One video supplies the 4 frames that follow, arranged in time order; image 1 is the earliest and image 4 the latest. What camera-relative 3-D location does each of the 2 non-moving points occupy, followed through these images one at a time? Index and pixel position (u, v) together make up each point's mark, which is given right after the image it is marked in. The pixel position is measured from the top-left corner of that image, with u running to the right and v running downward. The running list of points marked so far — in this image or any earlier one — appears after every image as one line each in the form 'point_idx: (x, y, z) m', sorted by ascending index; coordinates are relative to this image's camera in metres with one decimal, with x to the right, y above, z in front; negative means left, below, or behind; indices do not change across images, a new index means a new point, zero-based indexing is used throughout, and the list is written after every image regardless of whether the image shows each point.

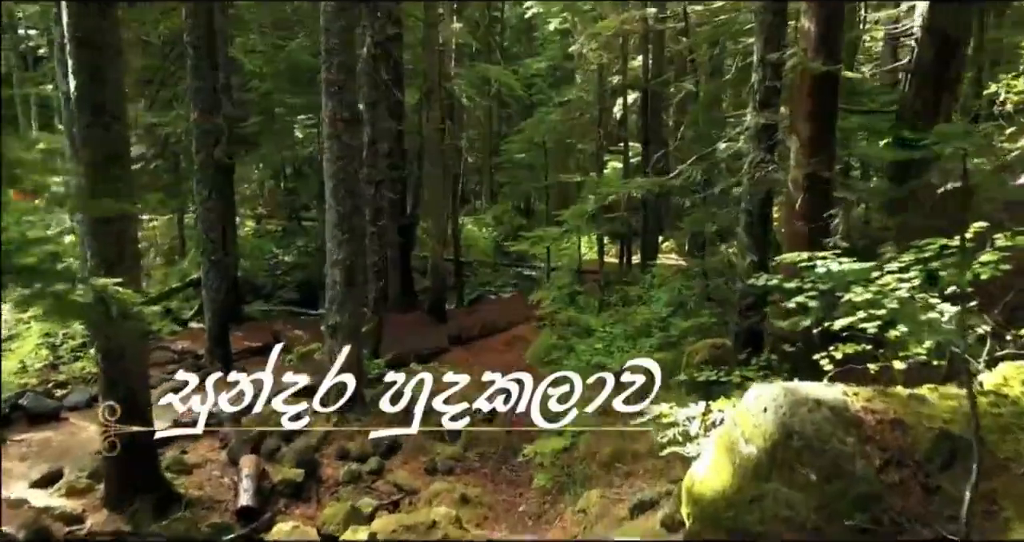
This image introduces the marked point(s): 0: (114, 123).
0: (-3.3, +1.2, +6.4) m
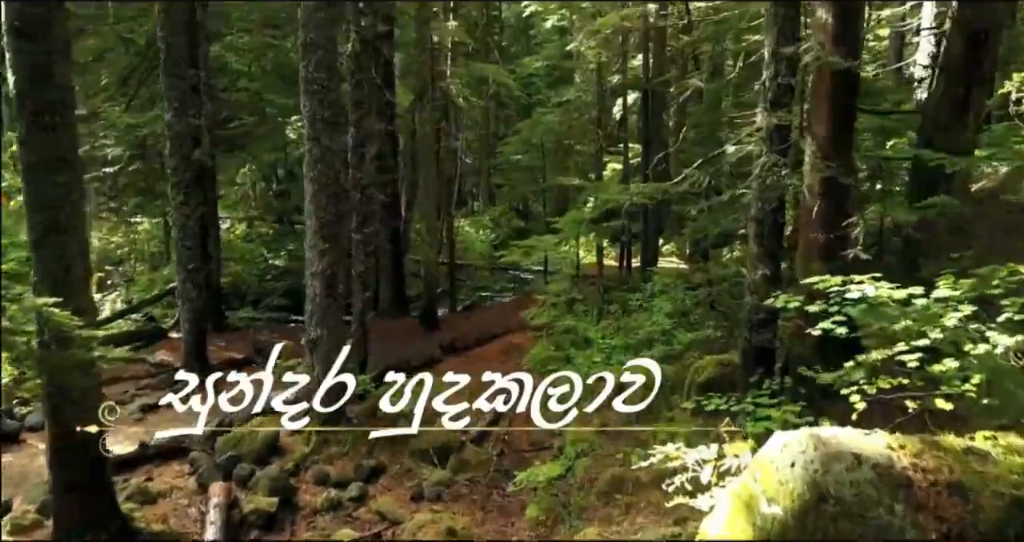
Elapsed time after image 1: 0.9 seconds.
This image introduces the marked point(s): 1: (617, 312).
0: (-3.4, +1.1, +5.8) m
1: (+1.8, -0.7, +12.8) m
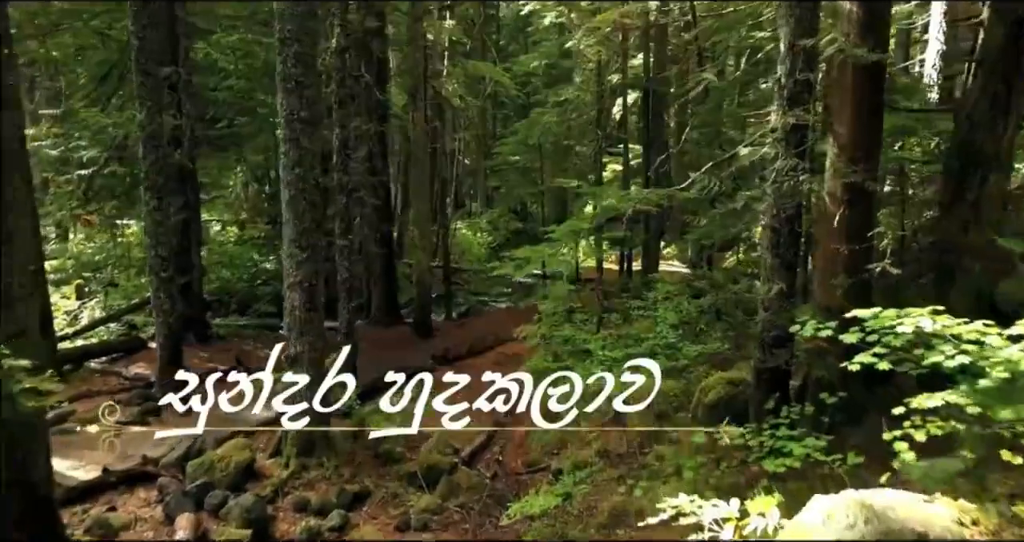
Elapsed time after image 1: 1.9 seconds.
0: (-3.5, +1.0, +5.2) m
1: (+1.7, -0.8, +12.2) m
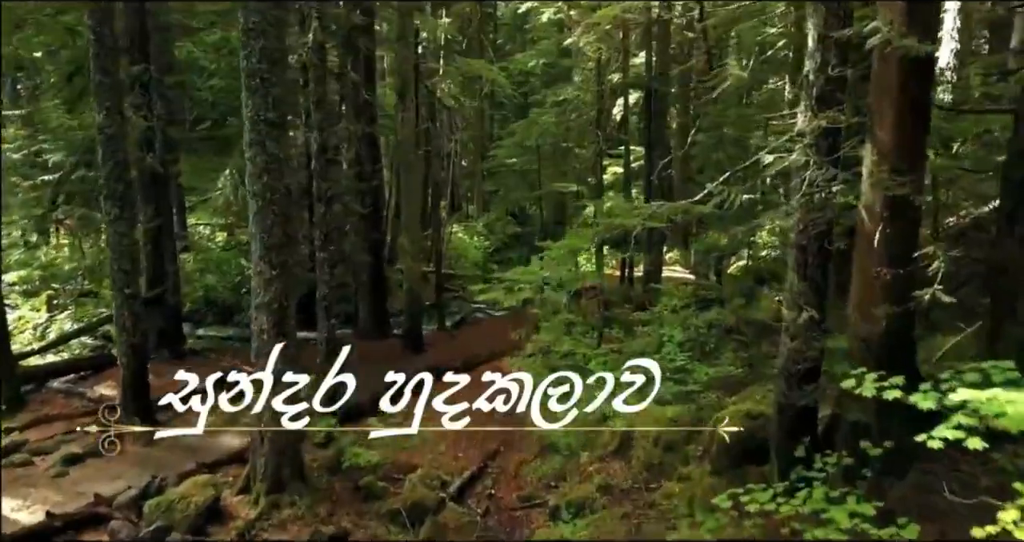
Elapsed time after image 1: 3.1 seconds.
0: (-3.5, +0.8, +4.4) m
1: (+1.6, -1.0, +11.4) m
